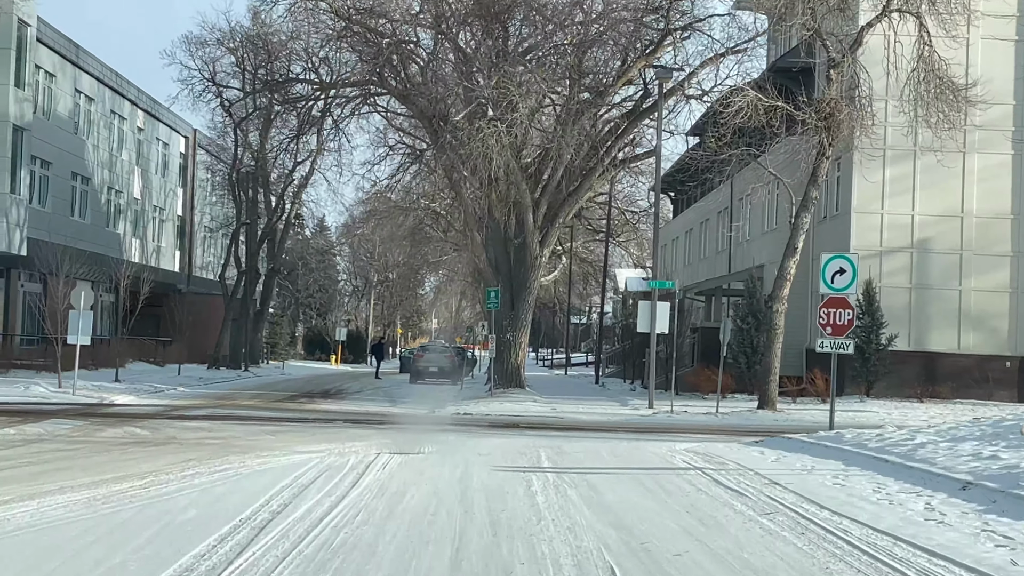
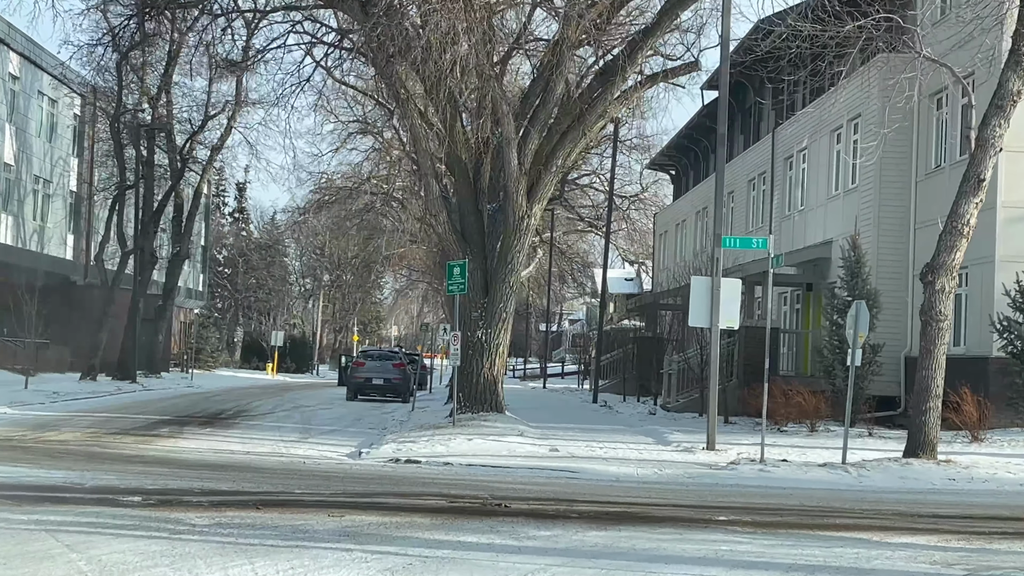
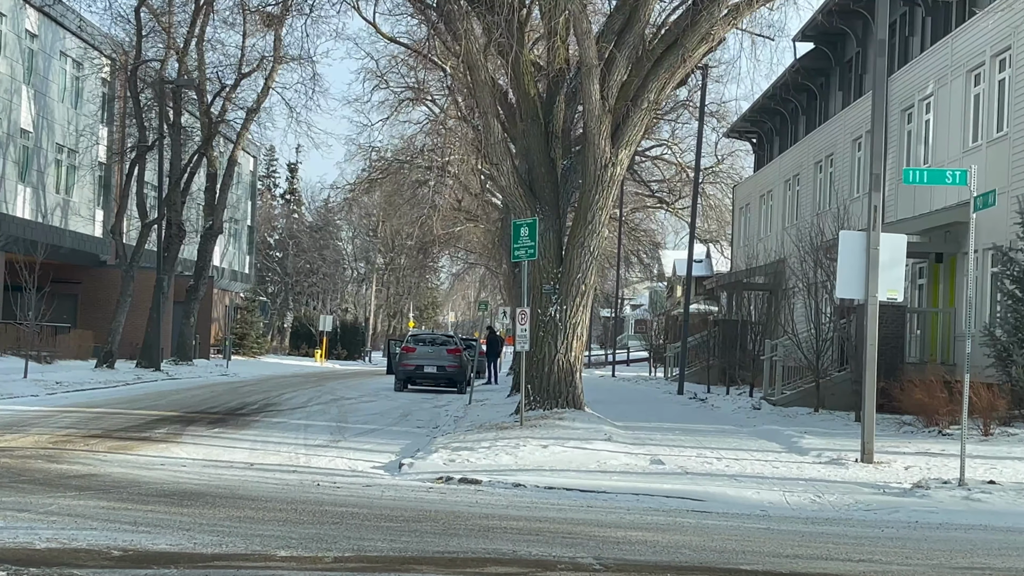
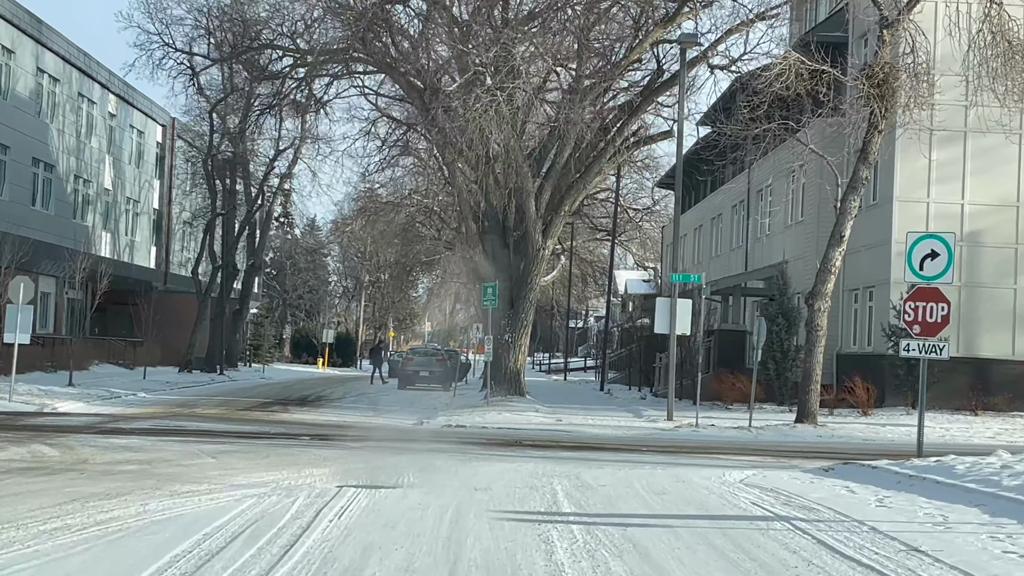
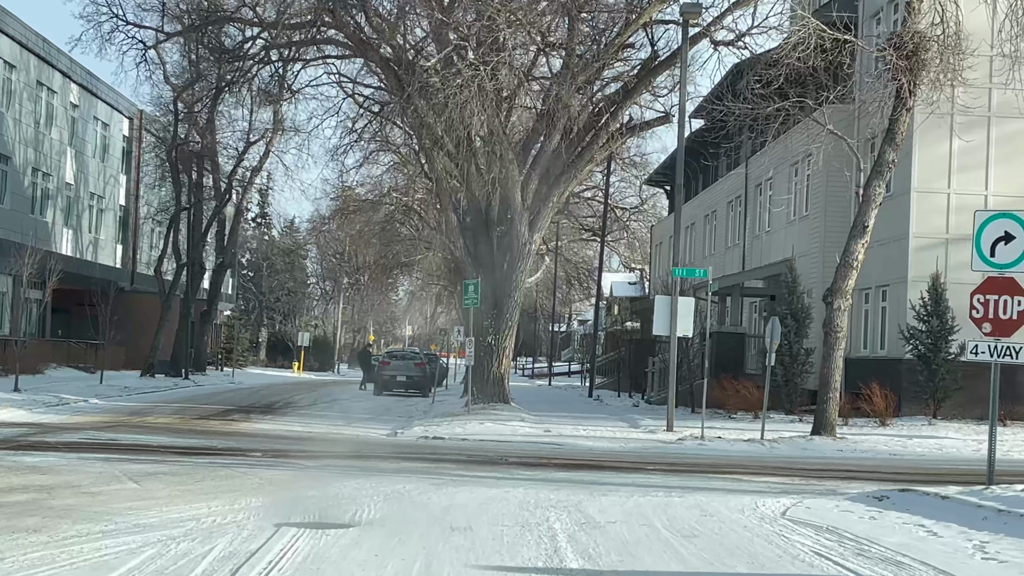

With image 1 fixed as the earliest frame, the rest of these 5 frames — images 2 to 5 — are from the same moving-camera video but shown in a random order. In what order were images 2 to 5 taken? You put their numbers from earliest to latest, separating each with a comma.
4, 5, 2, 3
